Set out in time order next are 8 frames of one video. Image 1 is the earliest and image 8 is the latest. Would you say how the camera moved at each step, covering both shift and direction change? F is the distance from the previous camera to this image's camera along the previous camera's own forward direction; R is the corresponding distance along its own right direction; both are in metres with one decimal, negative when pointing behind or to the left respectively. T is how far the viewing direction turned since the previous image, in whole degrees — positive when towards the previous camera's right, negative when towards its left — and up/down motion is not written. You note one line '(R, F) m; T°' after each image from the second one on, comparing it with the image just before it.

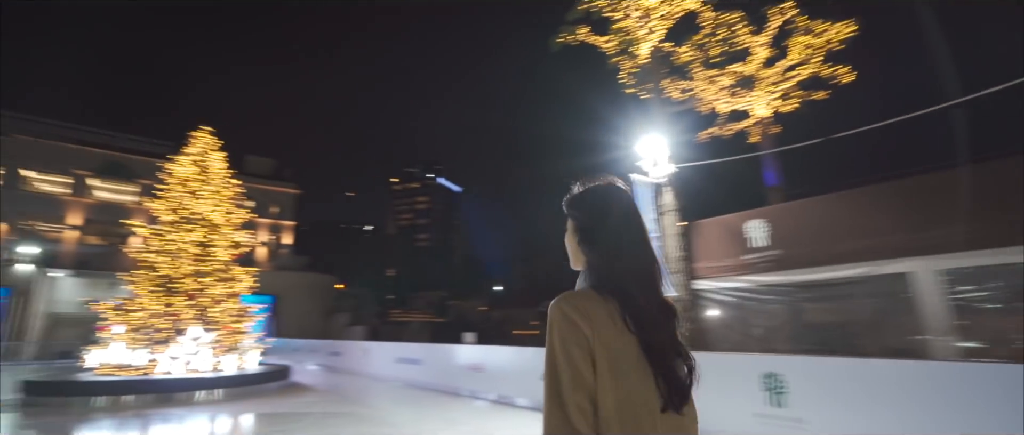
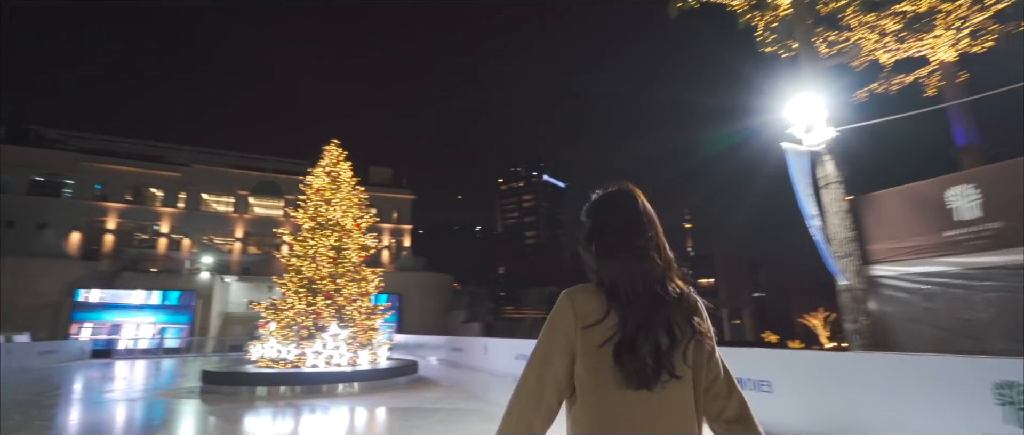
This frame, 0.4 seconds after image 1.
(-0.2, +0.2) m; -12°
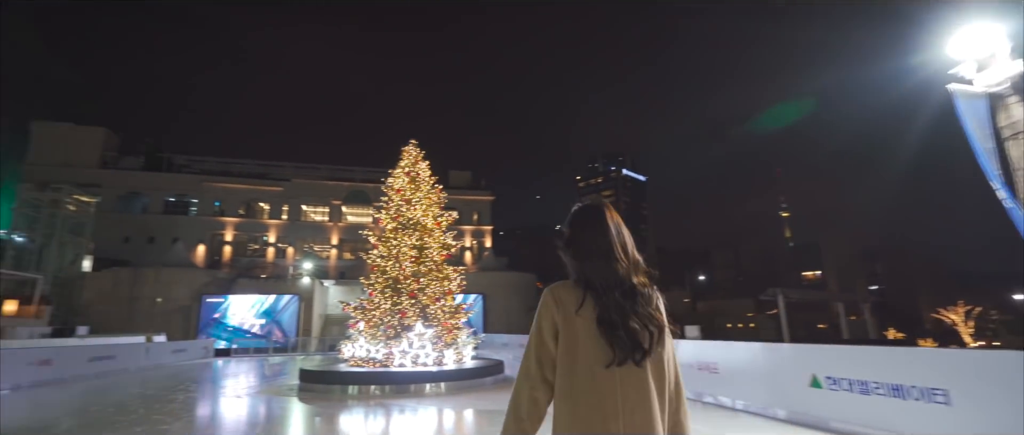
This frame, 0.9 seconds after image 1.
(-0.1, +0.4) m; -9°
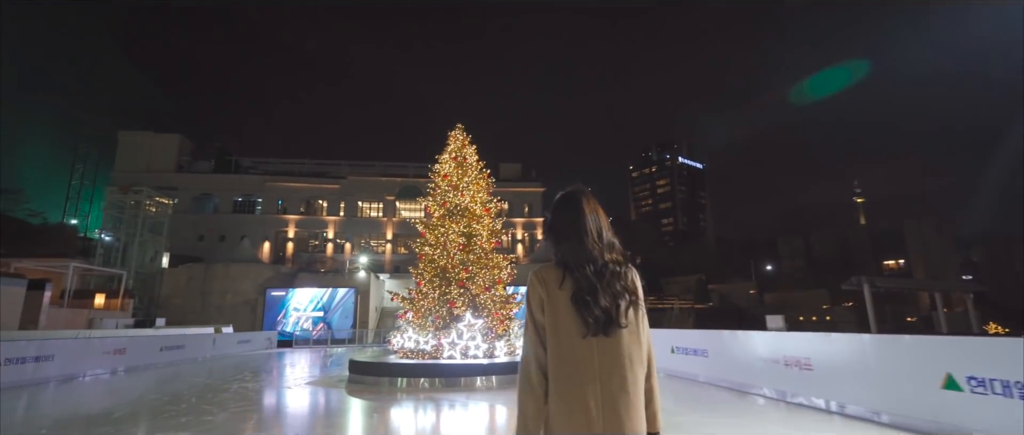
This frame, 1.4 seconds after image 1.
(0.0, +0.7) m; -6°
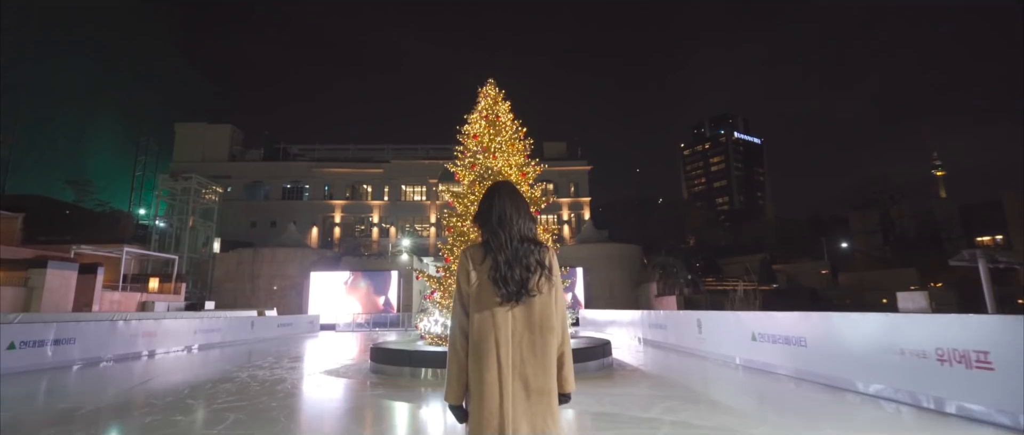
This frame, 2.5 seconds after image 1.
(+0.1, +1.6) m; -5°
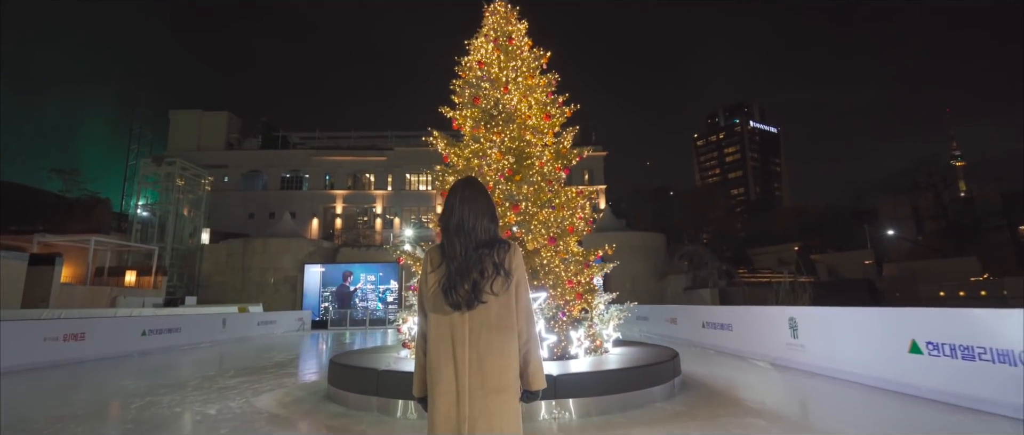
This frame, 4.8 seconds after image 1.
(-0.2, +2.9) m; -1°
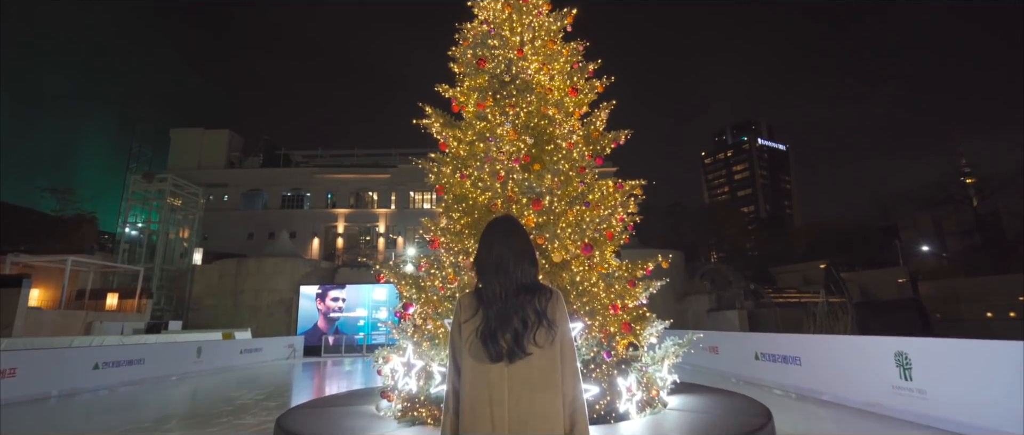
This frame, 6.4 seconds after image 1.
(-0.1, +1.8) m; -1°
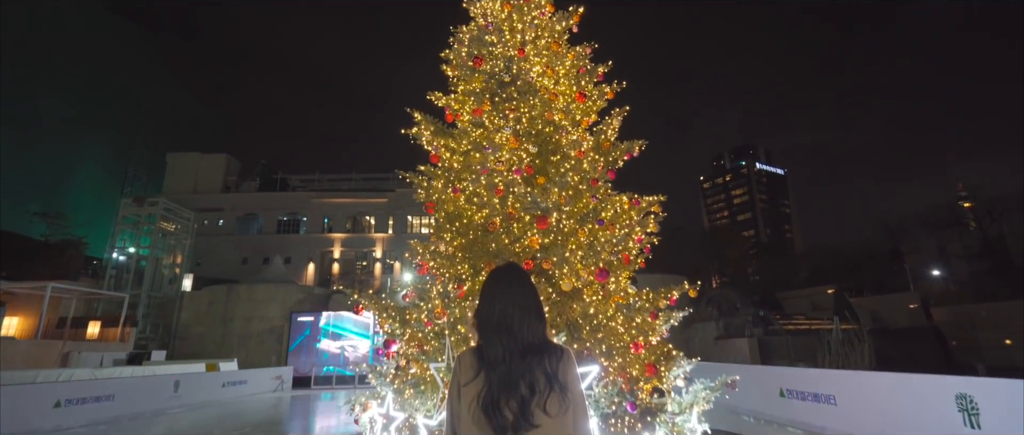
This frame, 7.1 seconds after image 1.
(0.0, +0.7) m; 0°
